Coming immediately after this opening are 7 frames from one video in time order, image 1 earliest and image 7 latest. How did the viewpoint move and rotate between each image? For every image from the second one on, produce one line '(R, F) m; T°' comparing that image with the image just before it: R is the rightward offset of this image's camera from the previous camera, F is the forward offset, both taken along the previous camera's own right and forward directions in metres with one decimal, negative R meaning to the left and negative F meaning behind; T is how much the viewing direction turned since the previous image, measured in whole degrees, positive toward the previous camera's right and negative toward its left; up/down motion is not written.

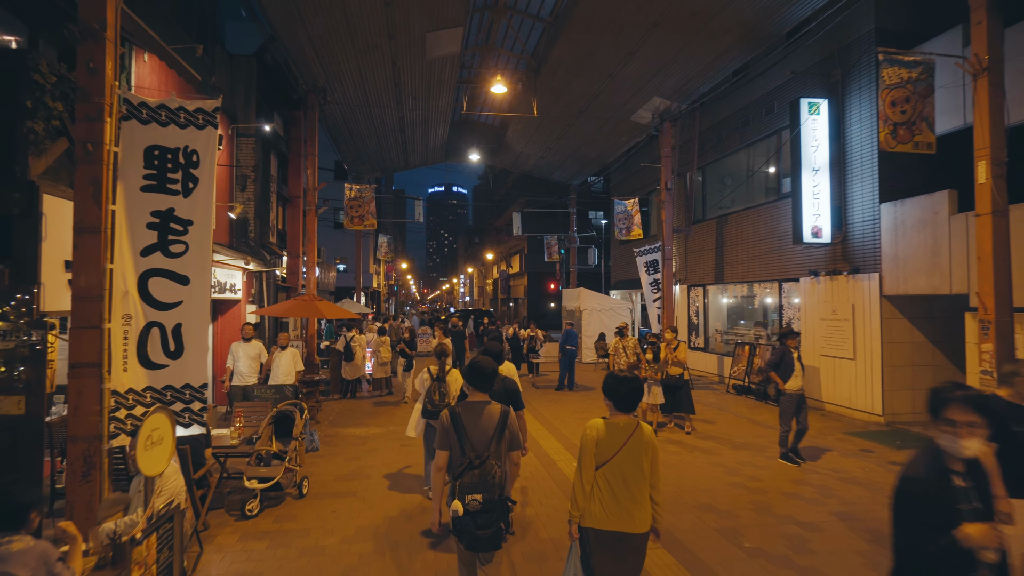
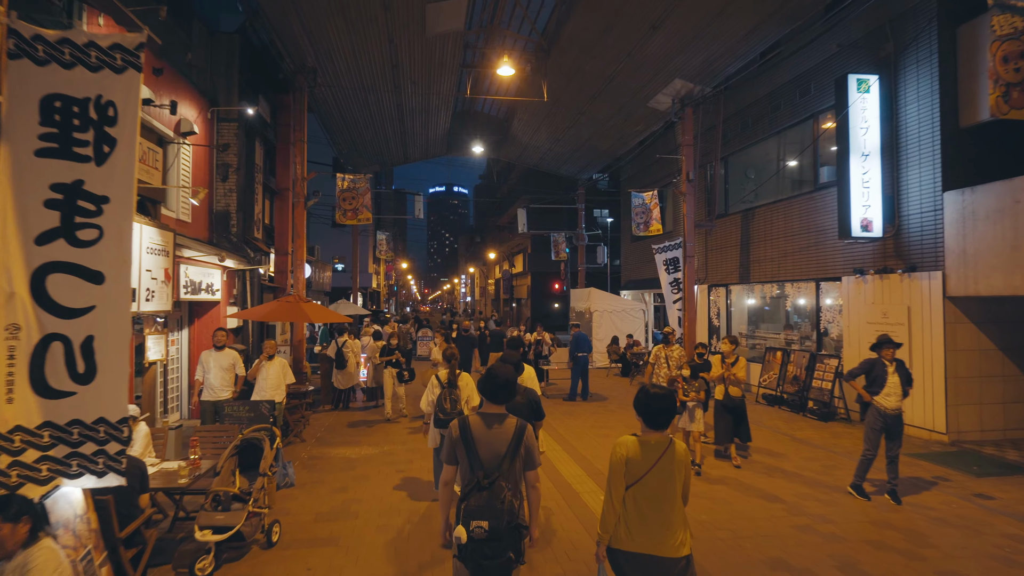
(-0.1, +1.3) m; 0°
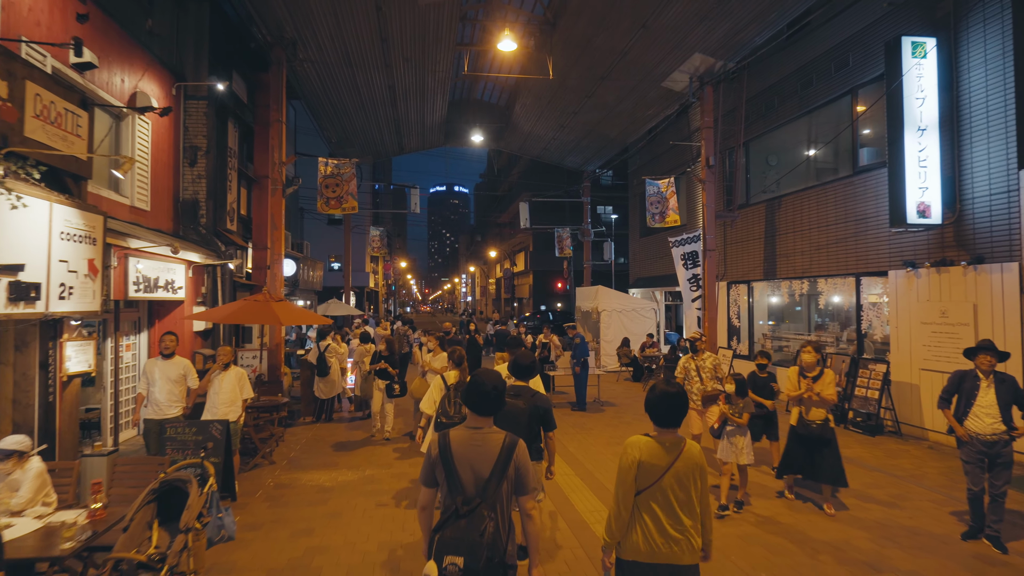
(0.0, +1.3) m; 0°
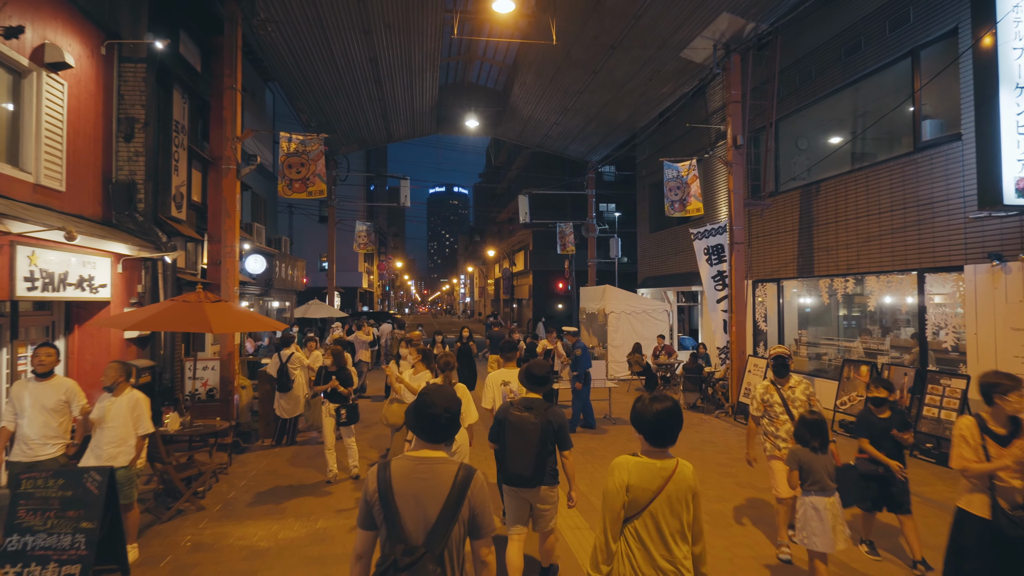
(0.0, +1.7) m; 0°
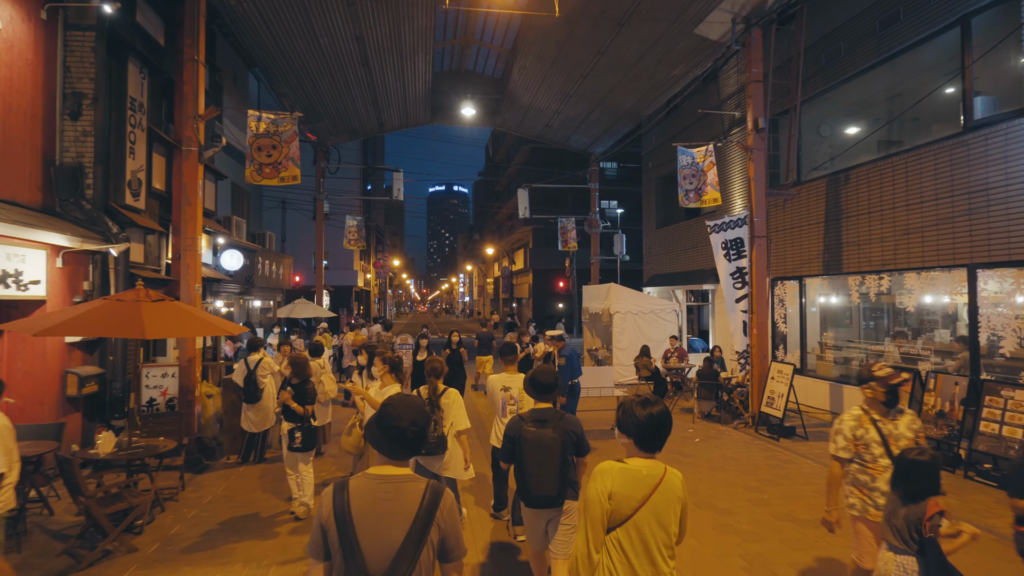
(0.0, +1.1) m; 0°
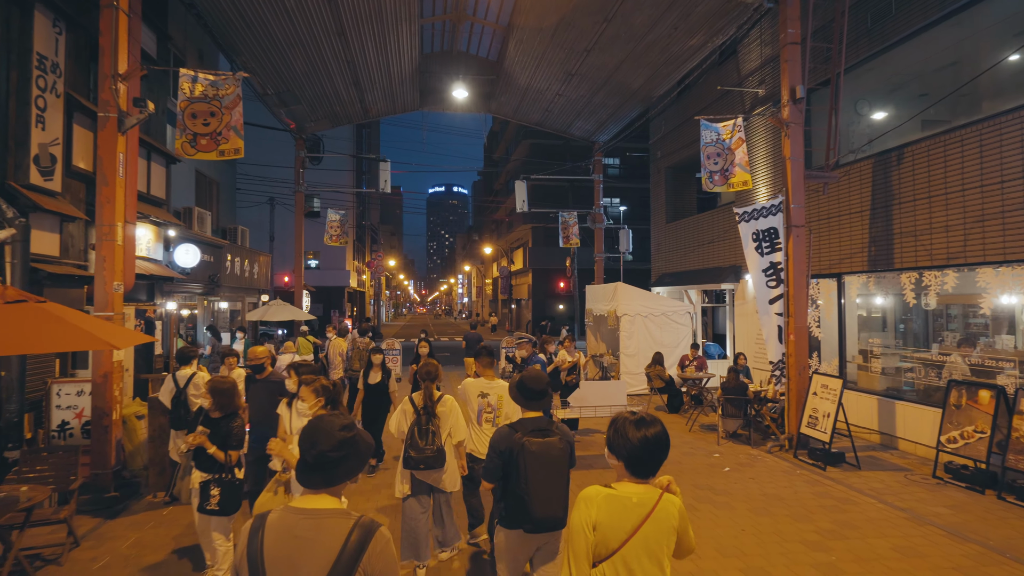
(+0.1, +1.5) m; 0°
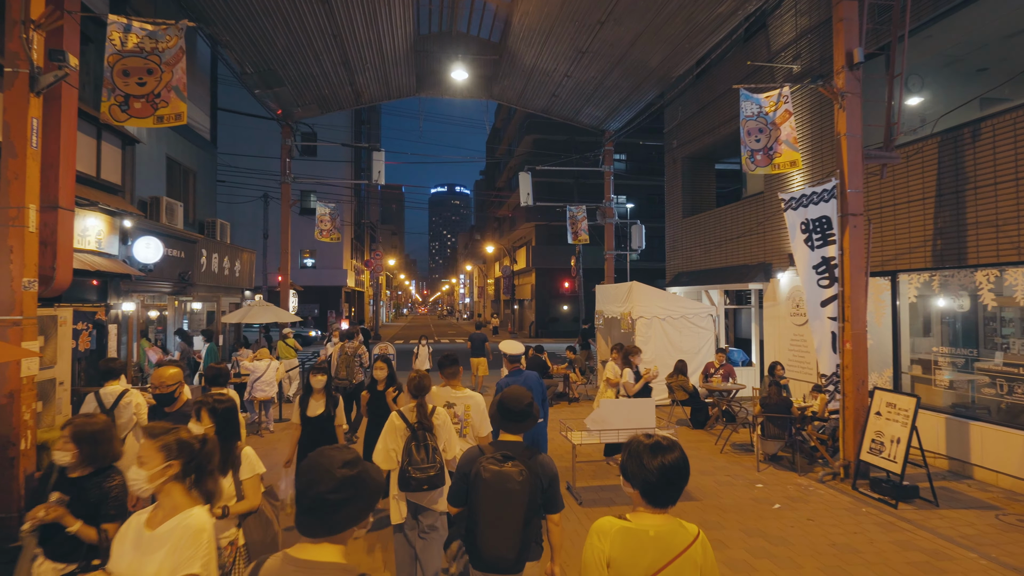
(0.0, +1.3) m; 0°
